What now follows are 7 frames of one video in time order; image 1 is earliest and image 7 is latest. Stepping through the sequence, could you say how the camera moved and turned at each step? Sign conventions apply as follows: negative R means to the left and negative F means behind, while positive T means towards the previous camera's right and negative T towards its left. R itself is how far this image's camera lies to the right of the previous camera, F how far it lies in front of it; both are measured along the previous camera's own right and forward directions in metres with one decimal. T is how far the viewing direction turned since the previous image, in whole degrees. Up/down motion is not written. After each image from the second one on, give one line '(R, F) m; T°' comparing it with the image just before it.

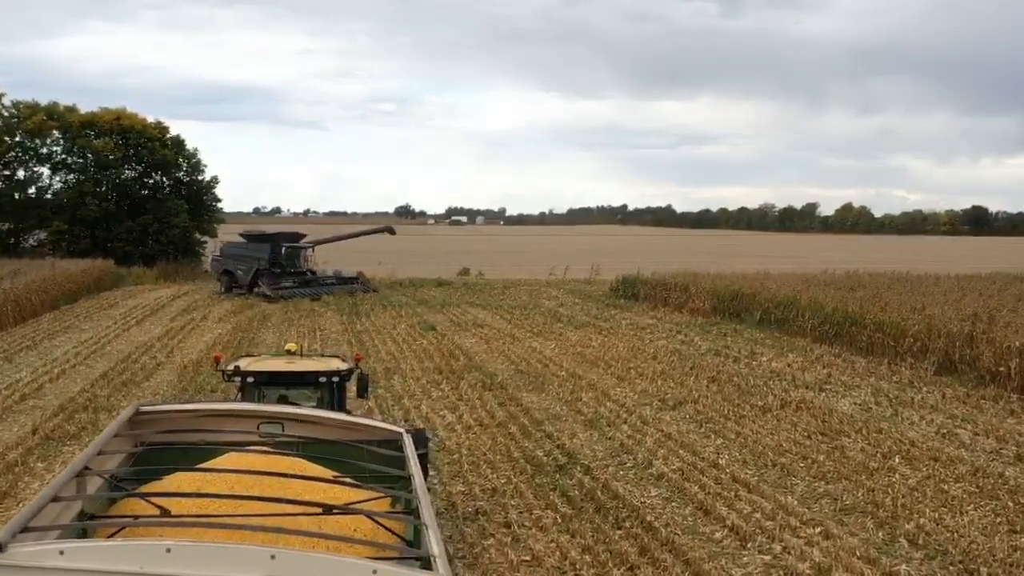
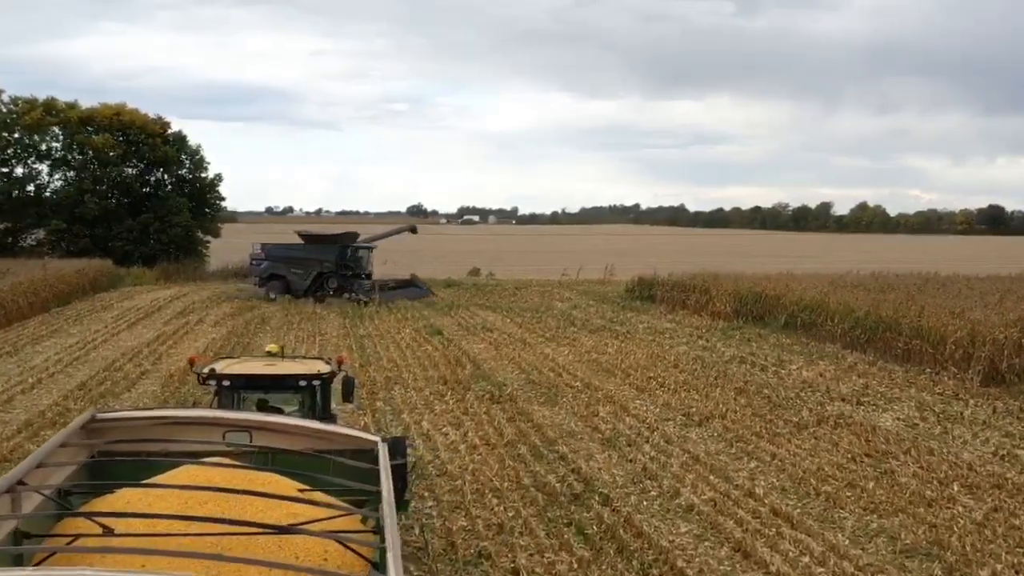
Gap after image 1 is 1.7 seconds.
(0.0, +1.0) m; -1°
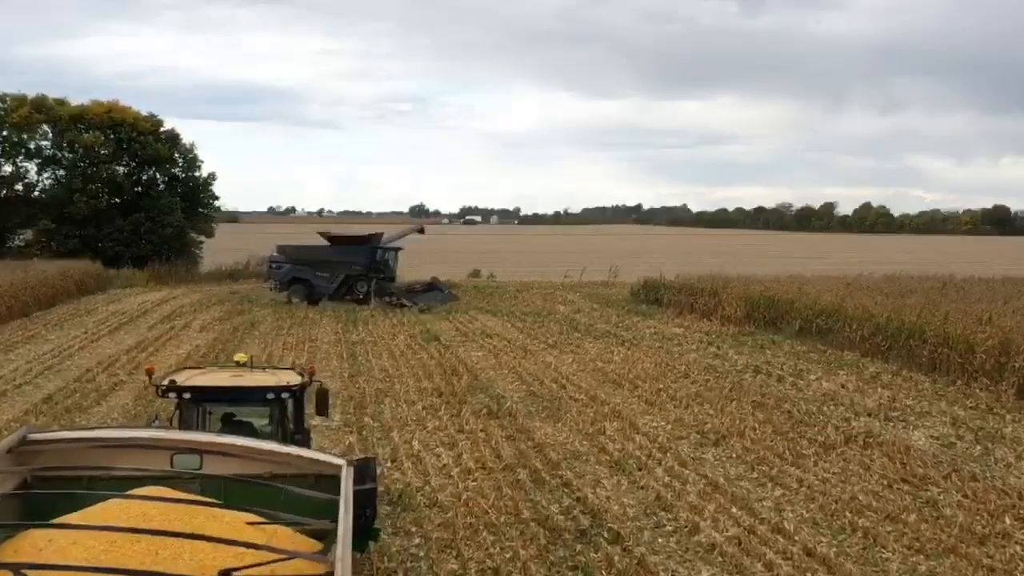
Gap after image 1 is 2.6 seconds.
(0.0, +0.9) m; 0°
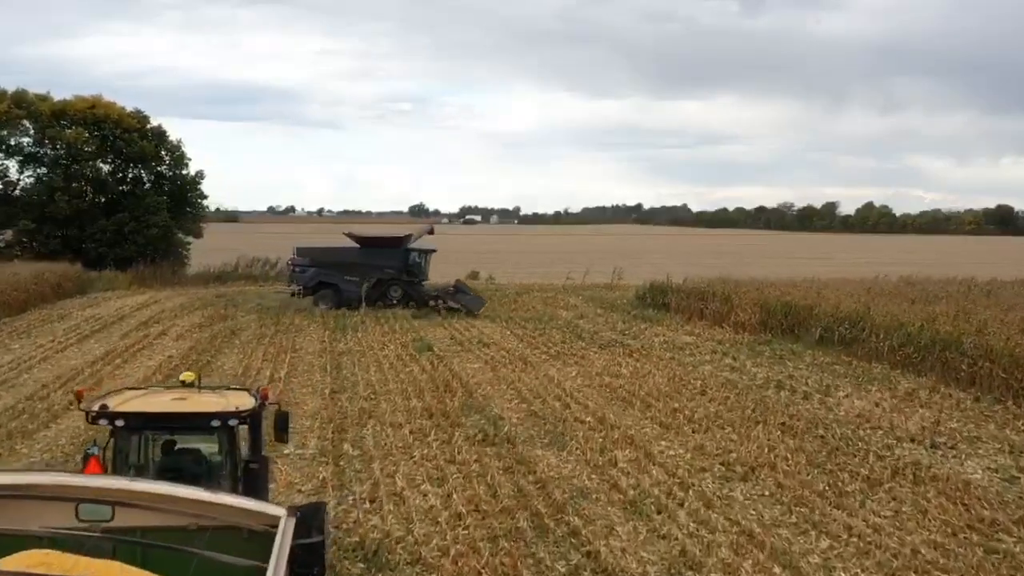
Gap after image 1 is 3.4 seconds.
(0.0, +1.2) m; 0°
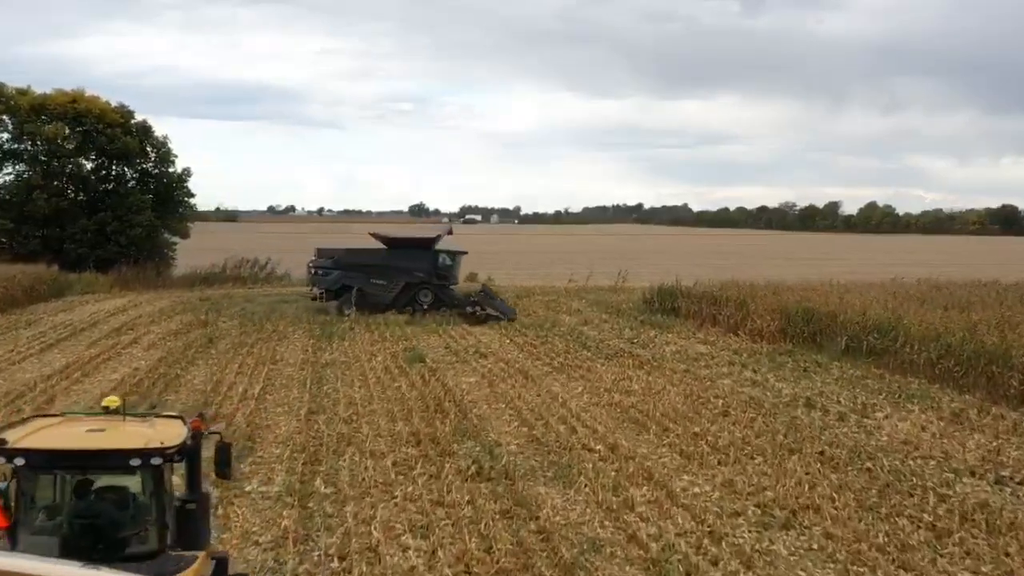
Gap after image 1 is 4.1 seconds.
(0.0, +1.3) m; 0°
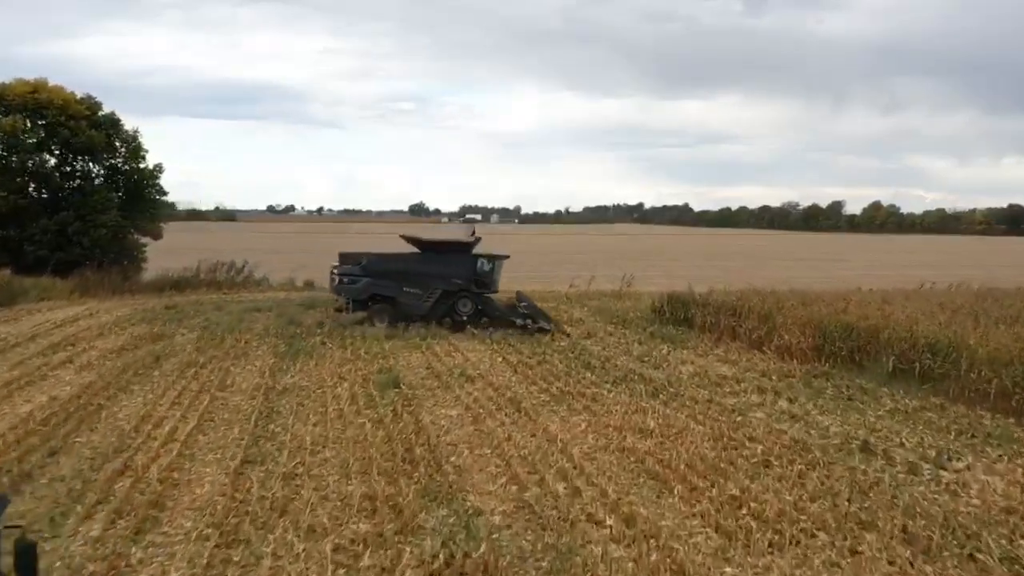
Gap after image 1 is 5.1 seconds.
(+0.1, +2.1) m; 0°
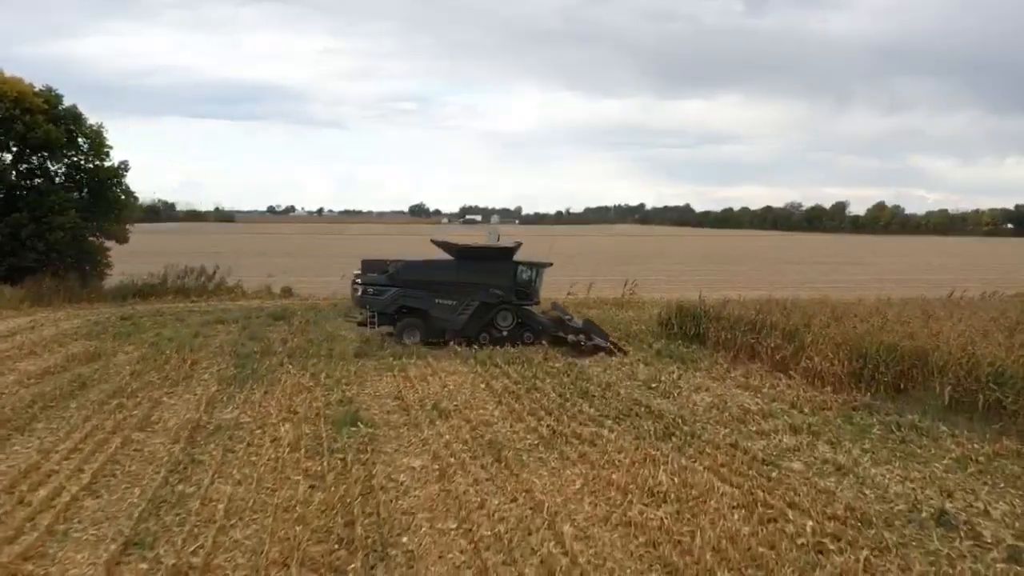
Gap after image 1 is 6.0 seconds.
(+0.2, +2.1) m; 0°
